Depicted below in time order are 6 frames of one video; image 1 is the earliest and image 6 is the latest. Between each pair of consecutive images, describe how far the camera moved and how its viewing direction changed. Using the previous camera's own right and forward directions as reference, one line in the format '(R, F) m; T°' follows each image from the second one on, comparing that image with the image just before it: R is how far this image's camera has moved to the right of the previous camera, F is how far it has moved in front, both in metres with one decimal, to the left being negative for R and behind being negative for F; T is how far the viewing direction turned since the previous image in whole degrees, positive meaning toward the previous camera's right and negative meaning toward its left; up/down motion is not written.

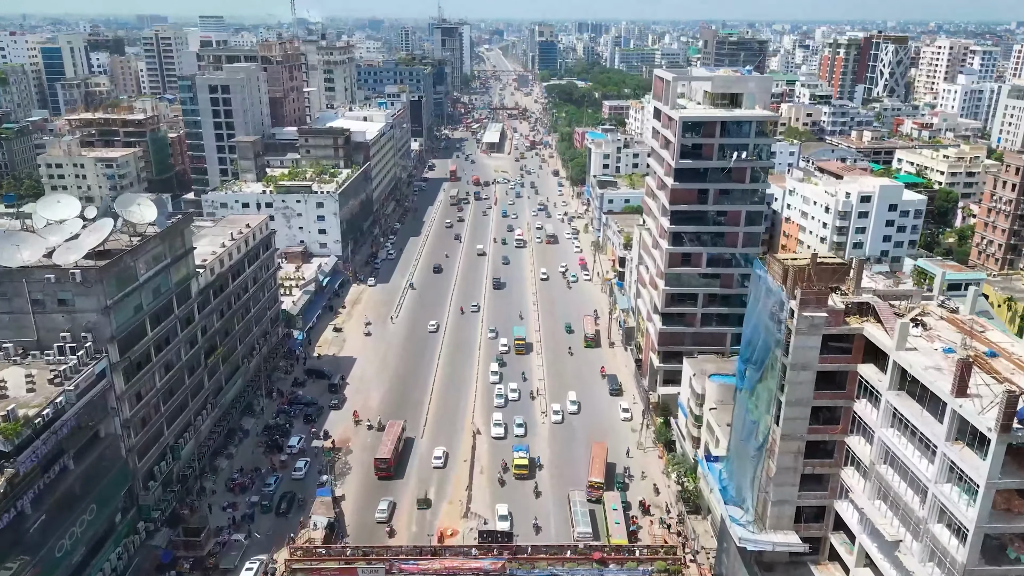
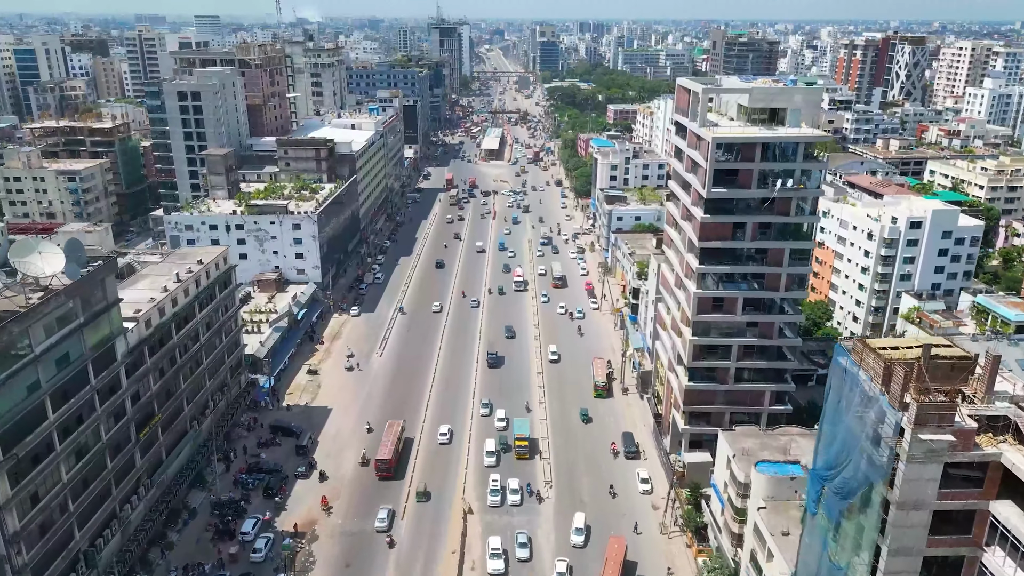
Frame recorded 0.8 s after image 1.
(+0.1, +10.0) m; 0°
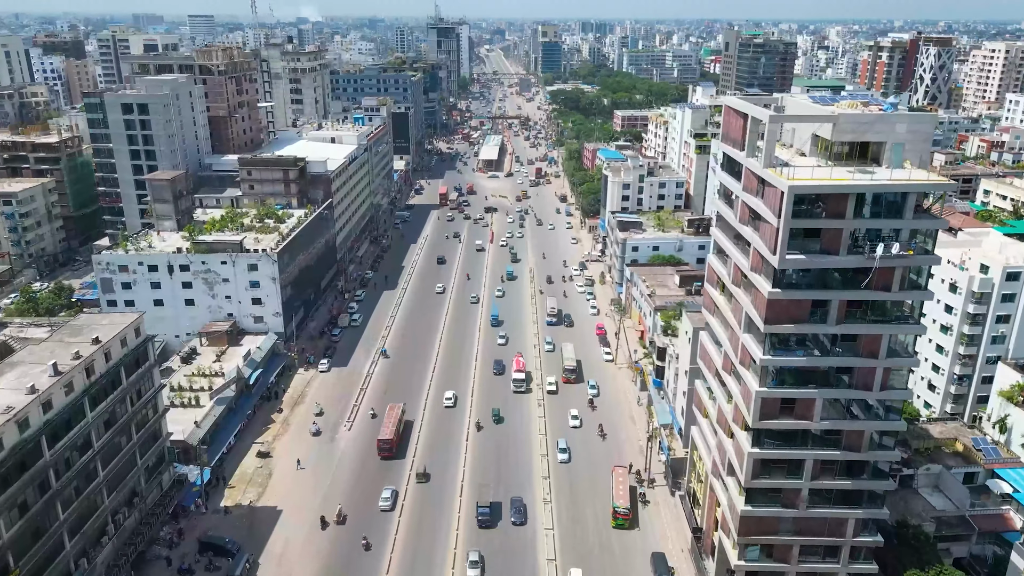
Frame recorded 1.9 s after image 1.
(+0.2, +13.7) m; 0°
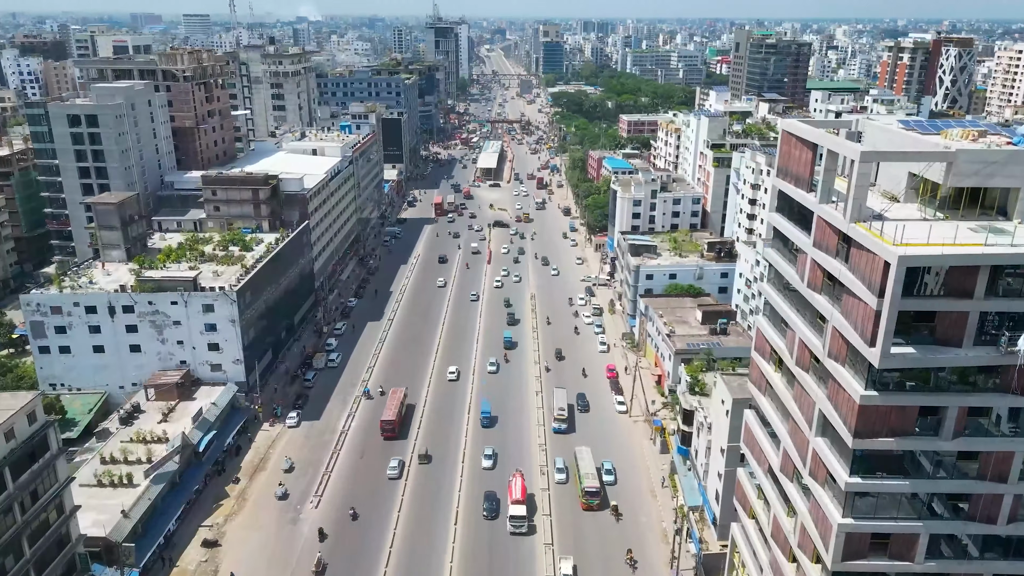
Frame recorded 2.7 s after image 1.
(+0.2, +10.0) m; 0°
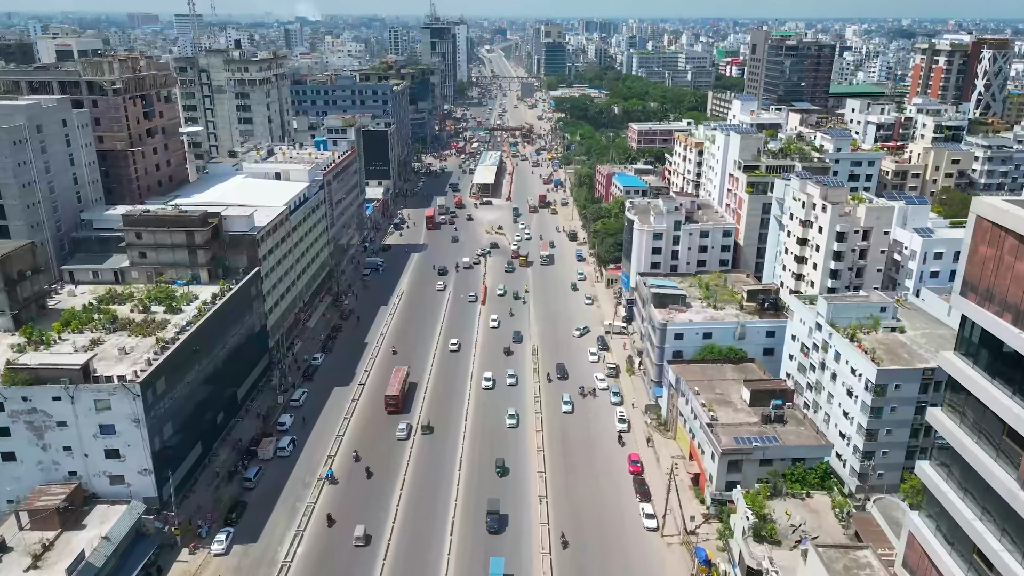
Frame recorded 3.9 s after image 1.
(+0.3, +15.1) m; 0°
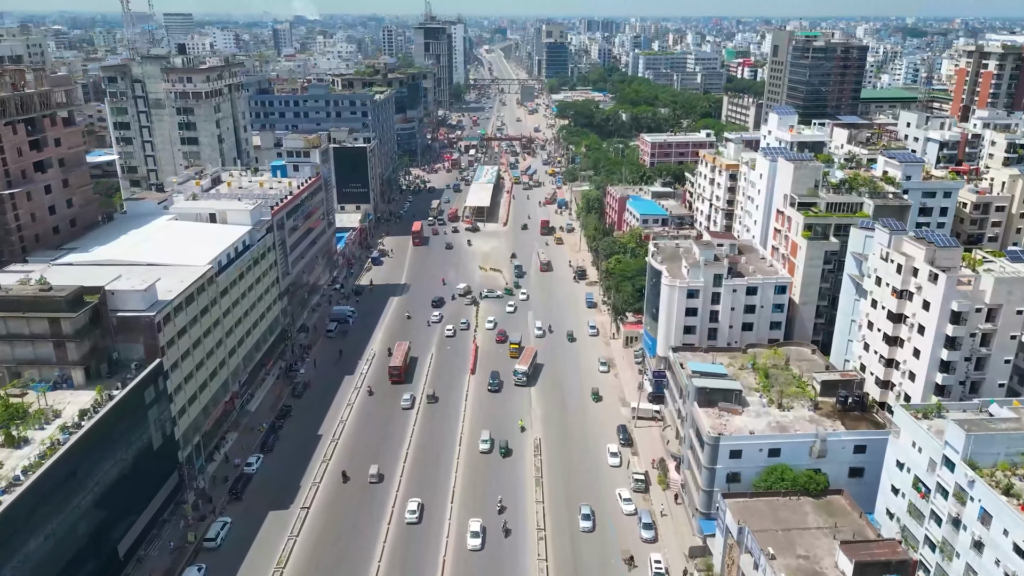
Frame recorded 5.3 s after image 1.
(+0.4, +17.6) m; 0°
